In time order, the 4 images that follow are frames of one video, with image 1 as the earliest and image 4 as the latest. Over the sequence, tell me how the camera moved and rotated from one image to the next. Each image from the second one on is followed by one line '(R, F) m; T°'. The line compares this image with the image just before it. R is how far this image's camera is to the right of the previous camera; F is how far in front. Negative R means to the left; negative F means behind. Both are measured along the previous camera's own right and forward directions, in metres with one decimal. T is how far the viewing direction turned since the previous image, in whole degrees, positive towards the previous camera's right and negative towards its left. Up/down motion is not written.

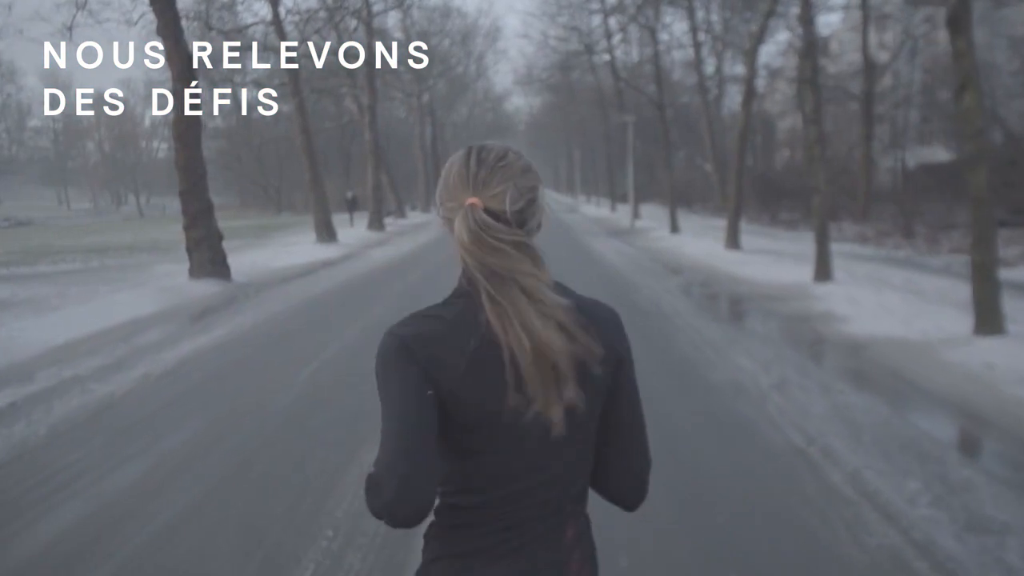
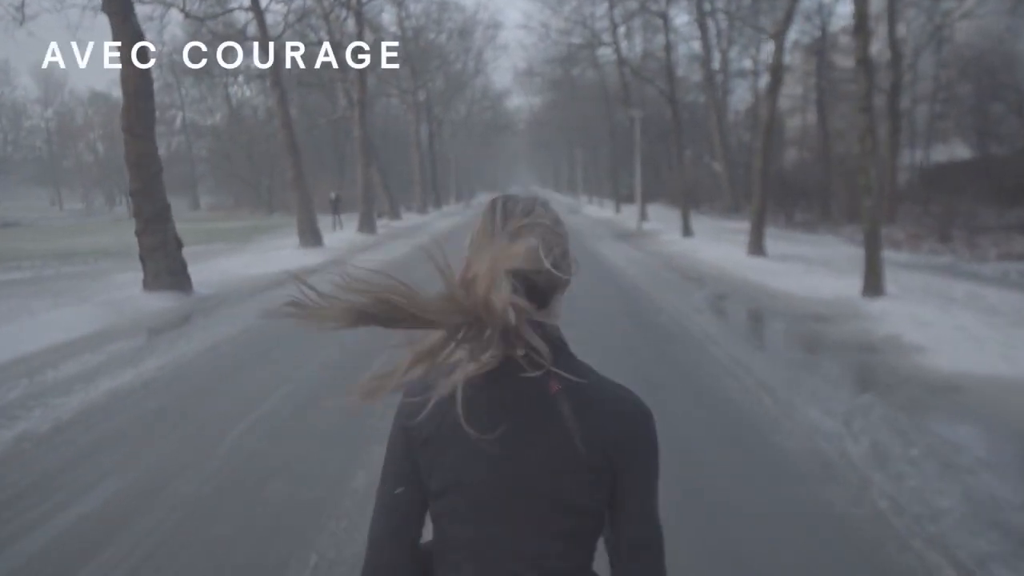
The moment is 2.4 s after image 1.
(0.0, +2.6) m; 0°
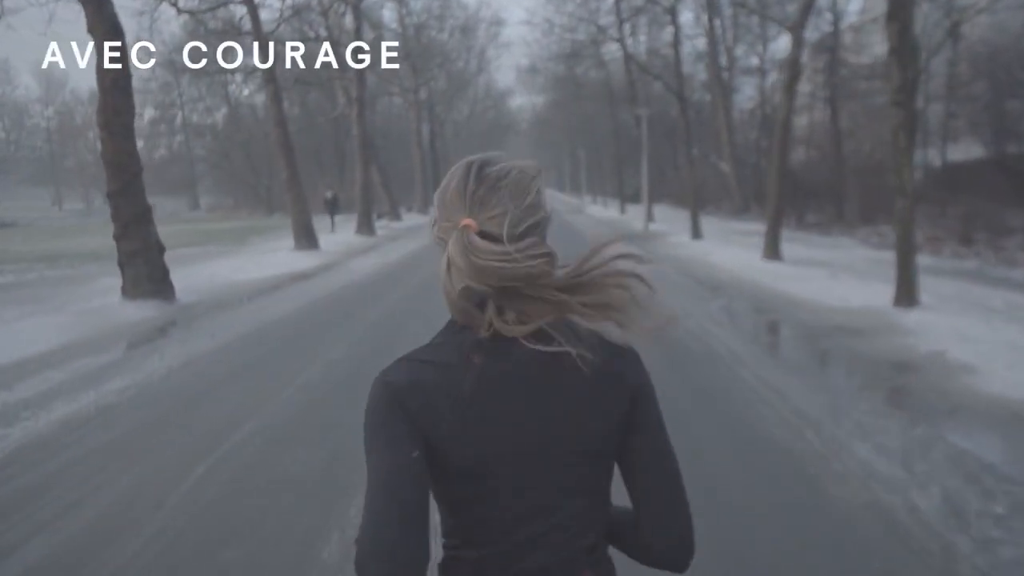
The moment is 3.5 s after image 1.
(0.0, +1.2) m; 0°
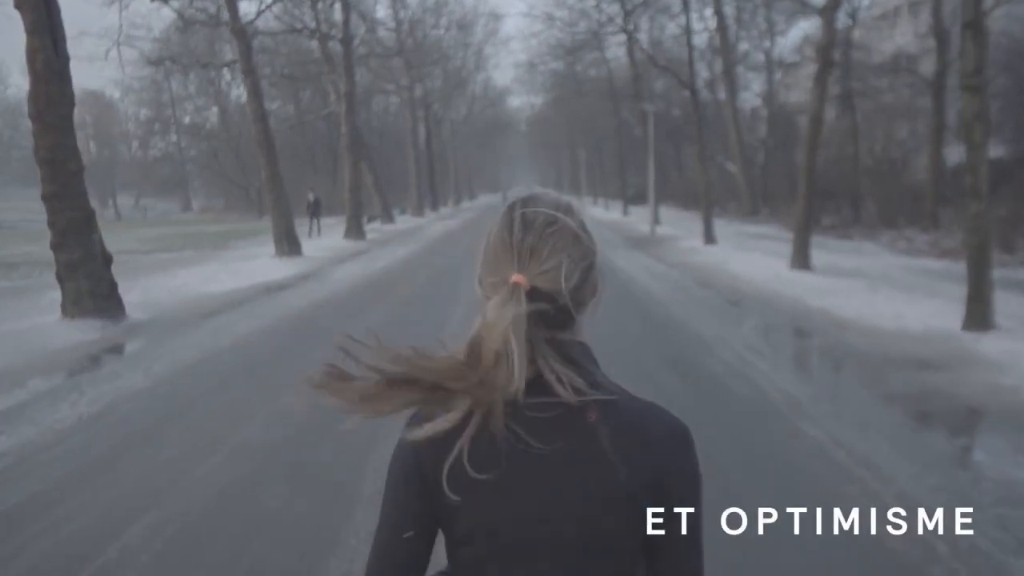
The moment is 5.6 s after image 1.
(0.0, +2.3) m; 0°
